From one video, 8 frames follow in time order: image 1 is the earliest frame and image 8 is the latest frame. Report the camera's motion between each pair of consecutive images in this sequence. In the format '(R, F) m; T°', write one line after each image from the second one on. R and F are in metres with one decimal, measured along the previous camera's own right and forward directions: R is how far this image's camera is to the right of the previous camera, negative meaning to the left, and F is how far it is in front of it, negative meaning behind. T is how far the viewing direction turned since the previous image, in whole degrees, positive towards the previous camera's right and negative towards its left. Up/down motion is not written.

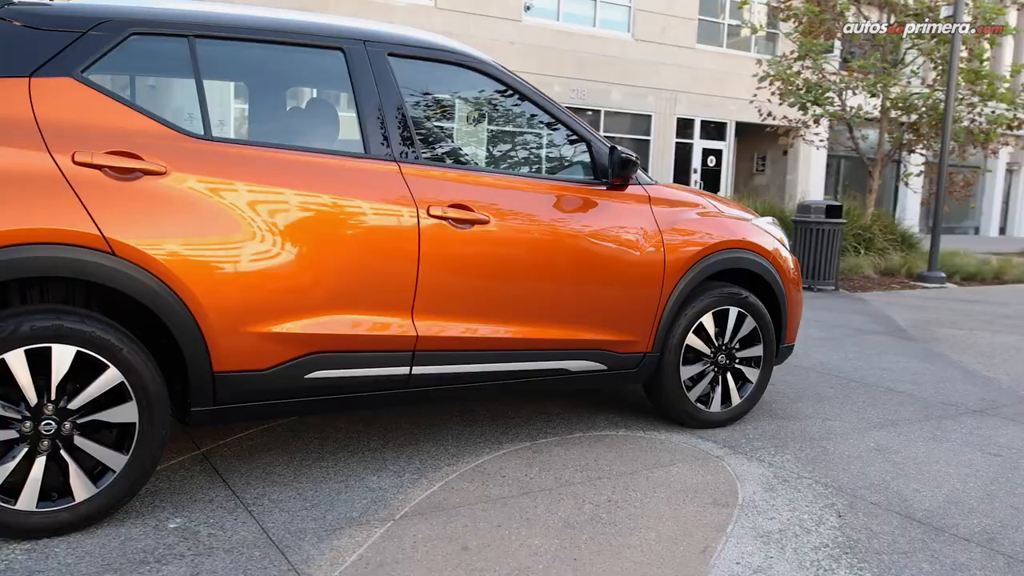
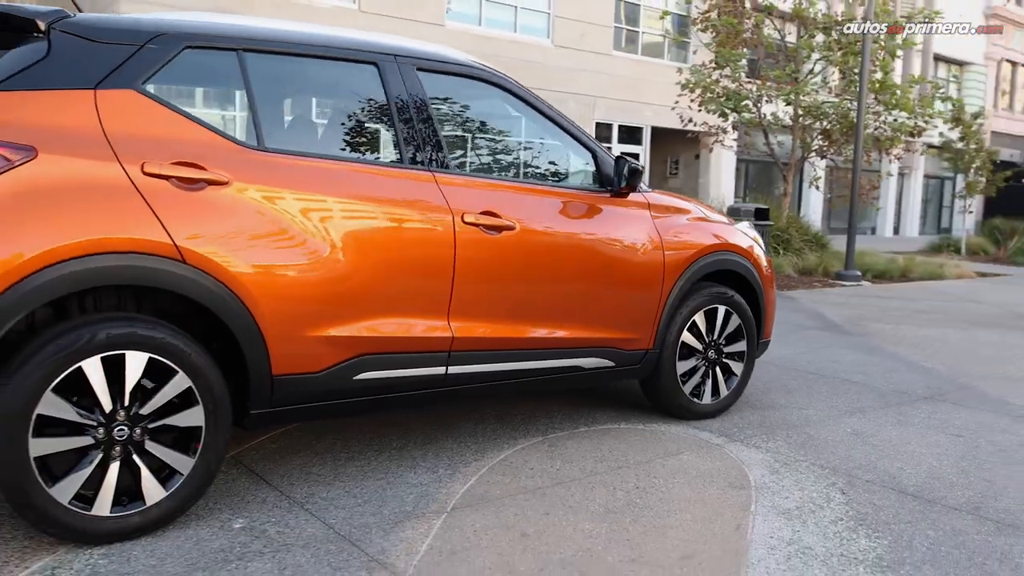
(-0.5, -0.2) m; +6°
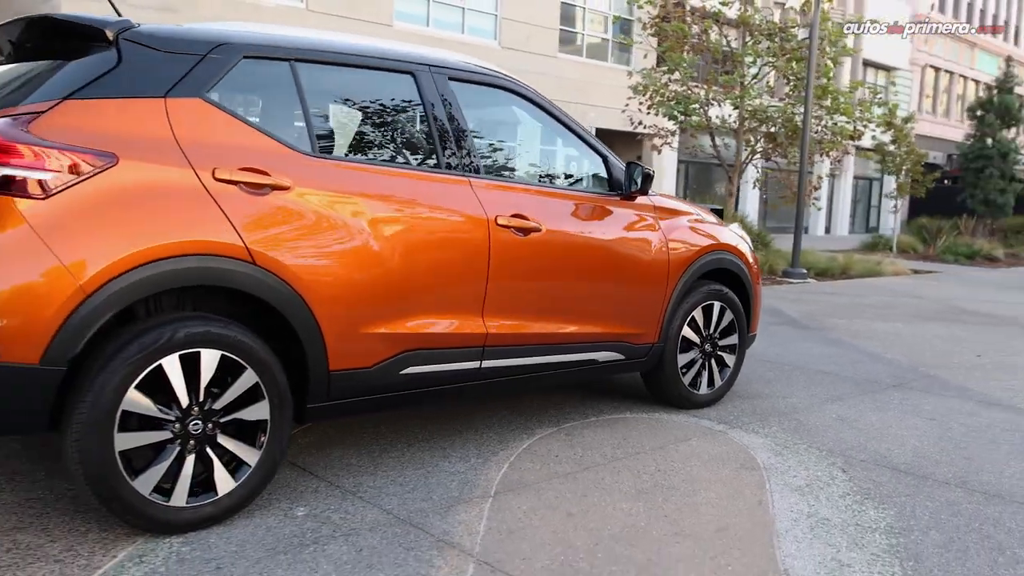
(-0.4, -0.2) m; +4°
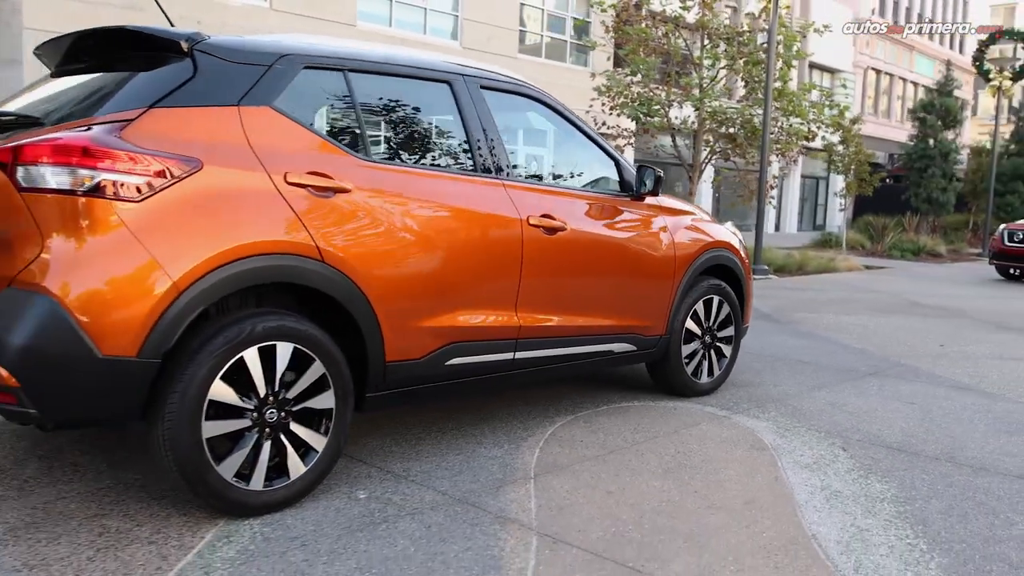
(-0.4, -0.2) m; +3°
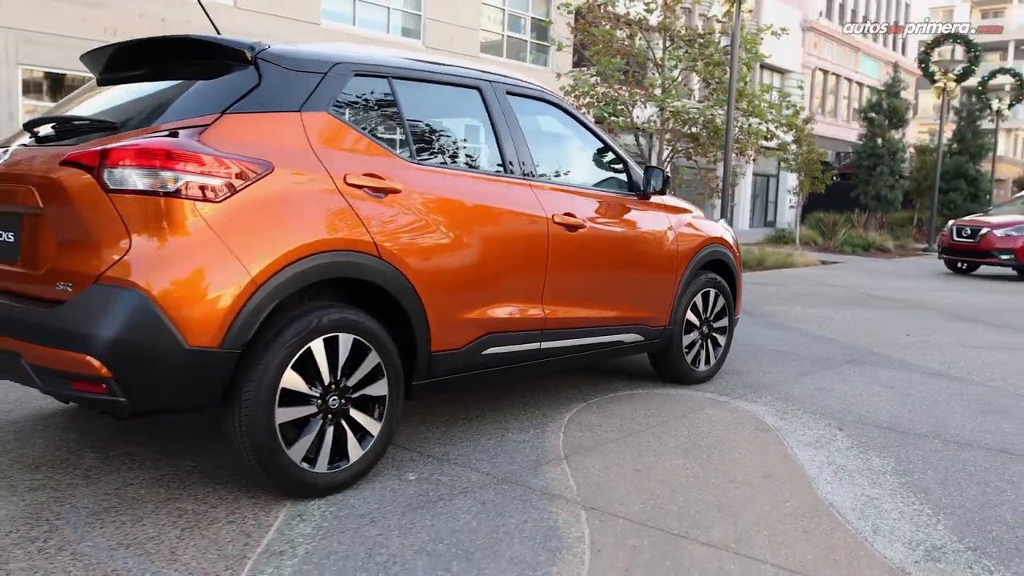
(-0.4, -0.2) m; +3°
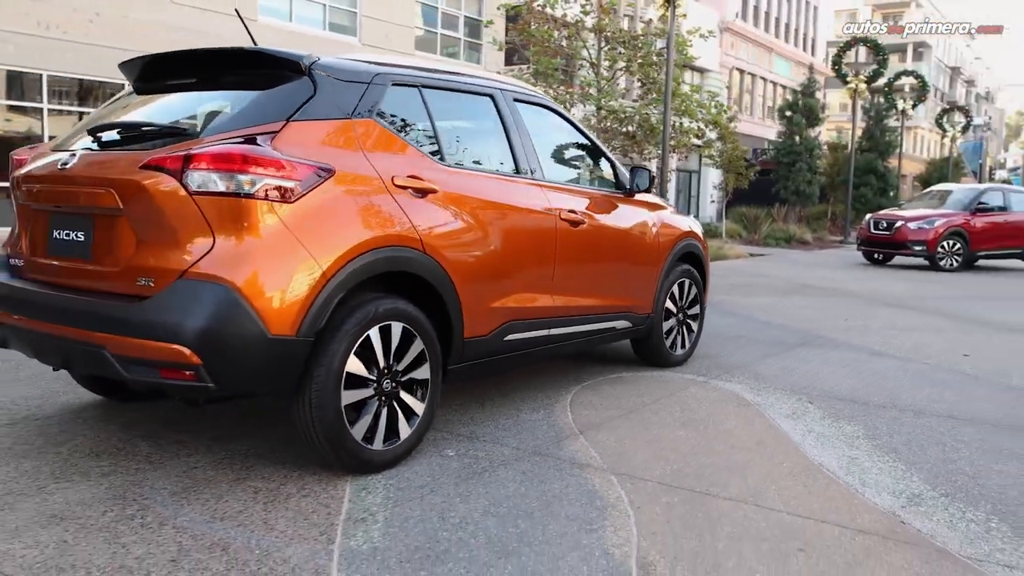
(-0.5, -0.4) m; +5°
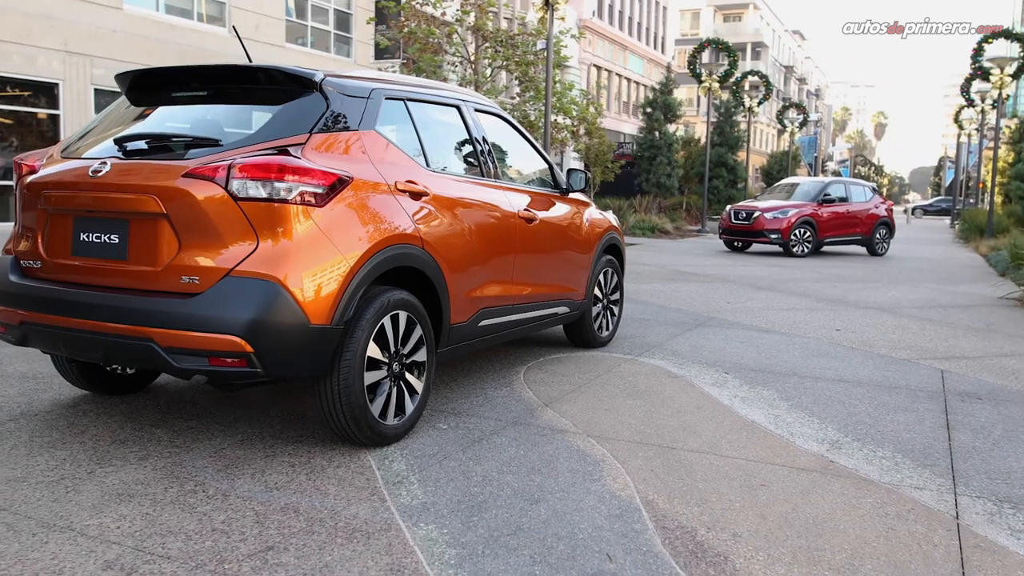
(-0.7, -0.5) m; +9°
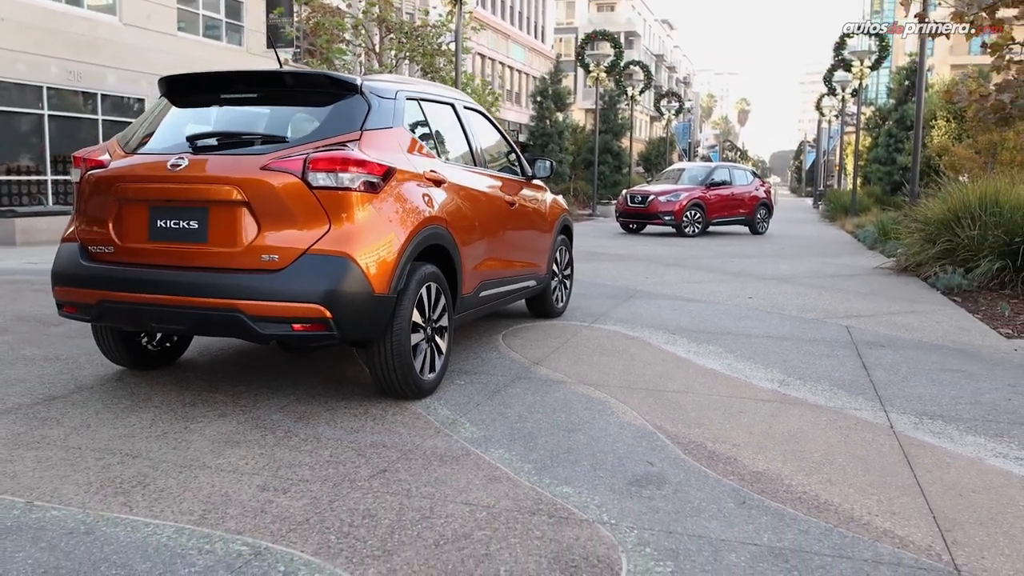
(-0.8, -0.7) m; +8°
